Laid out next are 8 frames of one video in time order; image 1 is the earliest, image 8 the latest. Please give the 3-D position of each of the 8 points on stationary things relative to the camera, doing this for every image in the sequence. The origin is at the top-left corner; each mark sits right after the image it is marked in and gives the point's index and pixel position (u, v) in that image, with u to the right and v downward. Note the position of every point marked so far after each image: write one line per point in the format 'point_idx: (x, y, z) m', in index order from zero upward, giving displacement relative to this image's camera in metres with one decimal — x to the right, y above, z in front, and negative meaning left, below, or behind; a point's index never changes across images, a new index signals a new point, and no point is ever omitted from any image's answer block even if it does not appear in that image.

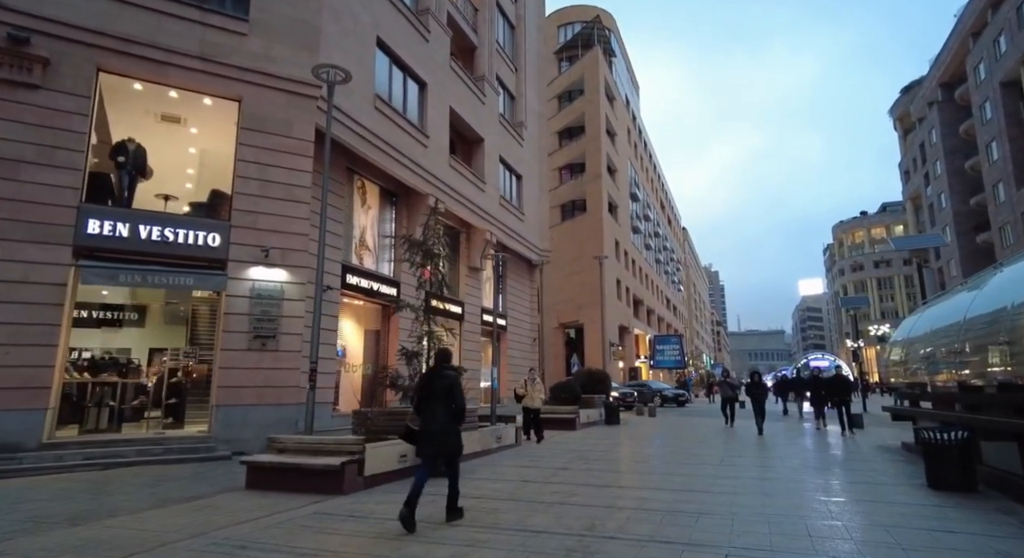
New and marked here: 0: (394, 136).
0: (-3.8, +4.6, +18.3) m
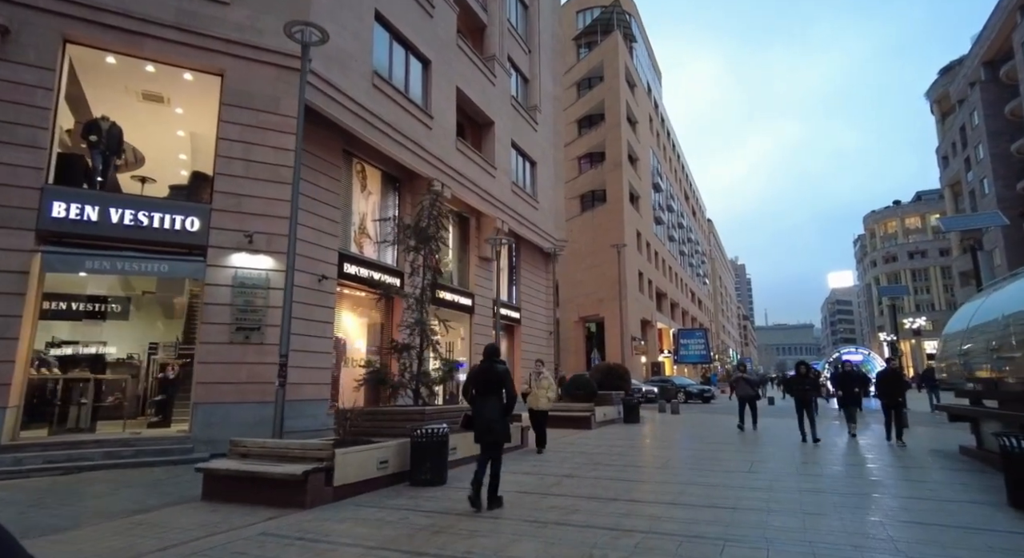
0: (-3.5, +4.9, +17.2) m
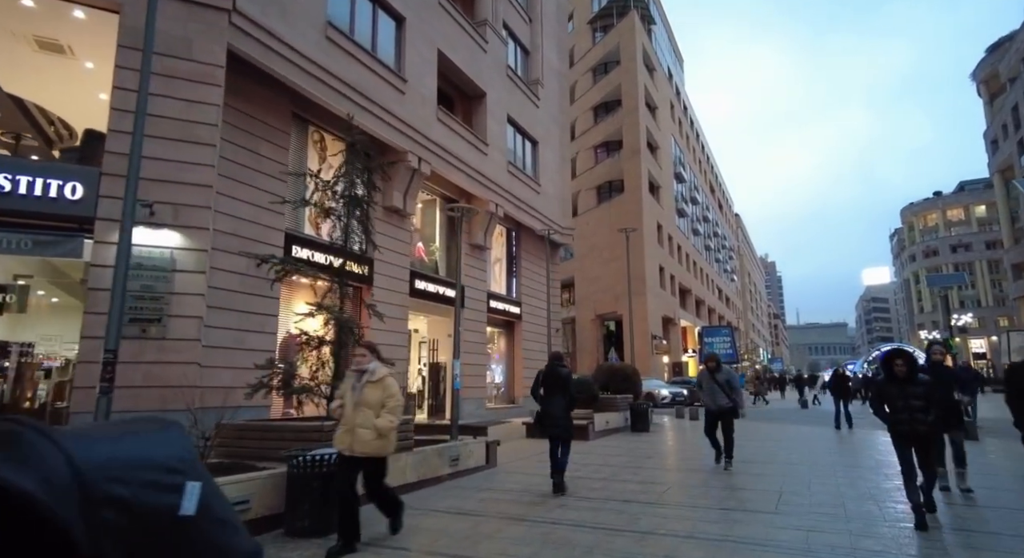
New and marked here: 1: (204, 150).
0: (-4.0, +5.3, +14.9) m
1: (-5.6, +2.4, +10.5) m
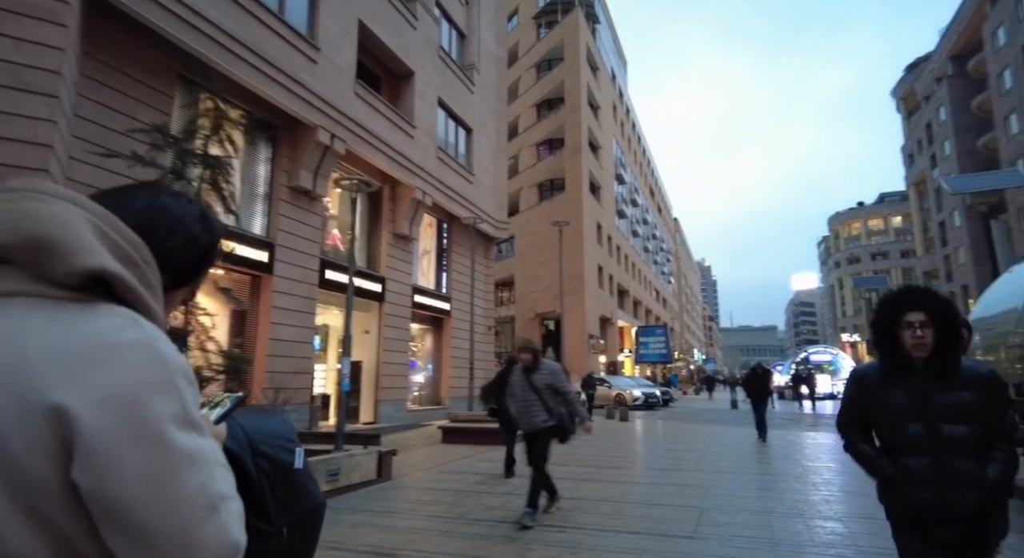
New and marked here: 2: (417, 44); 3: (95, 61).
0: (-5.9, +5.6, +13.2) m
1: (-7.1, +2.7, +8.7) m
2: (-3.3, +8.2, +19.8) m
3: (-7.5, +3.9, +10.2) m
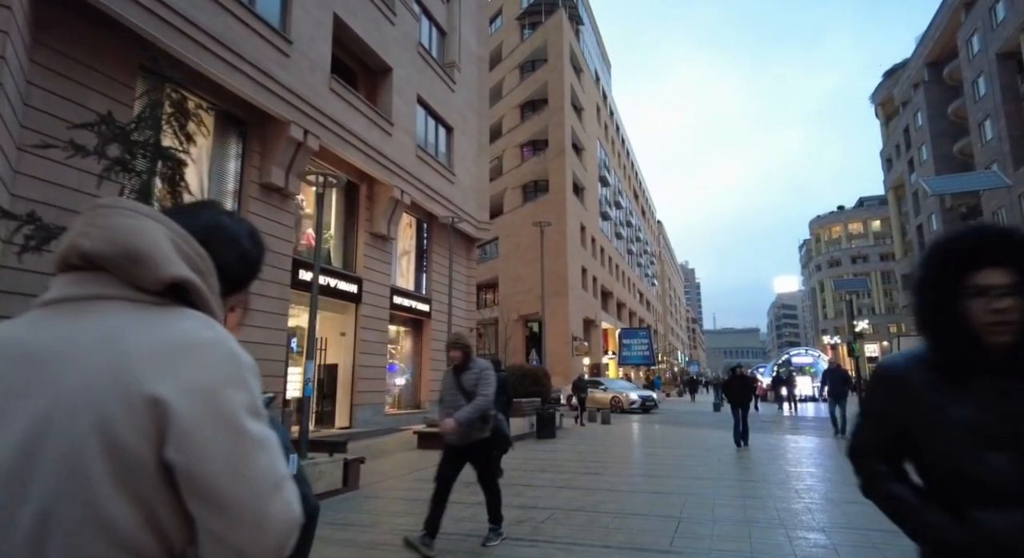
0: (-6.3, +5.6, +12.8) m
1: (-7.5, +2.7, +8.2) m
2: (-4.0, +8.2, +19.4) m
3: (-7.9, +3.9, +9.7) m
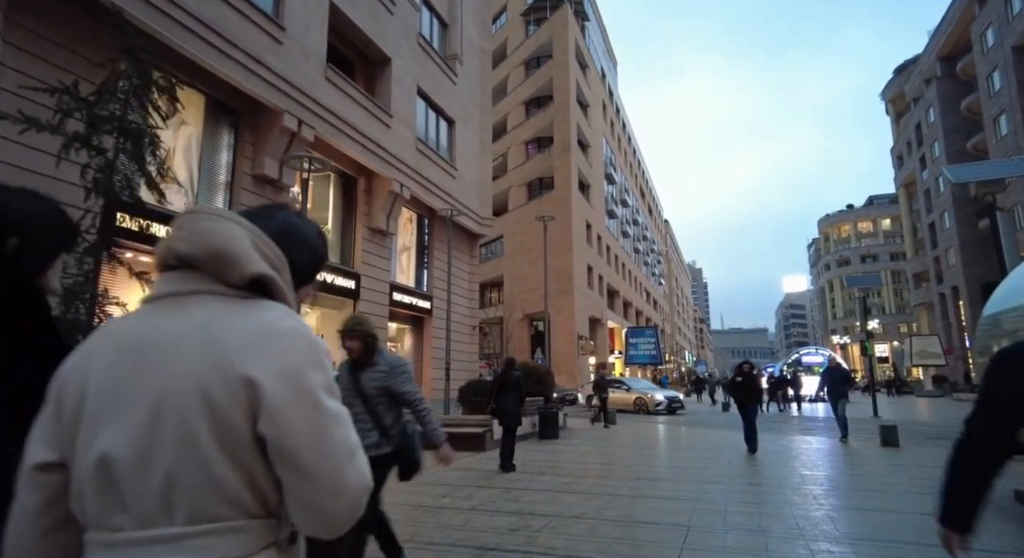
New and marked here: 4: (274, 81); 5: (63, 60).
0: (-6.3, +5.7, +12.3) m
1: (-7.6, +2.9, +7.7) m
2: (-3.9, +8.3, +19.0) m
3: (-7.9, +4.1, +9.2) m
4: (-5.7, +4.8, +13.7) m
5: (-7.7, +3.8, +9.8) m
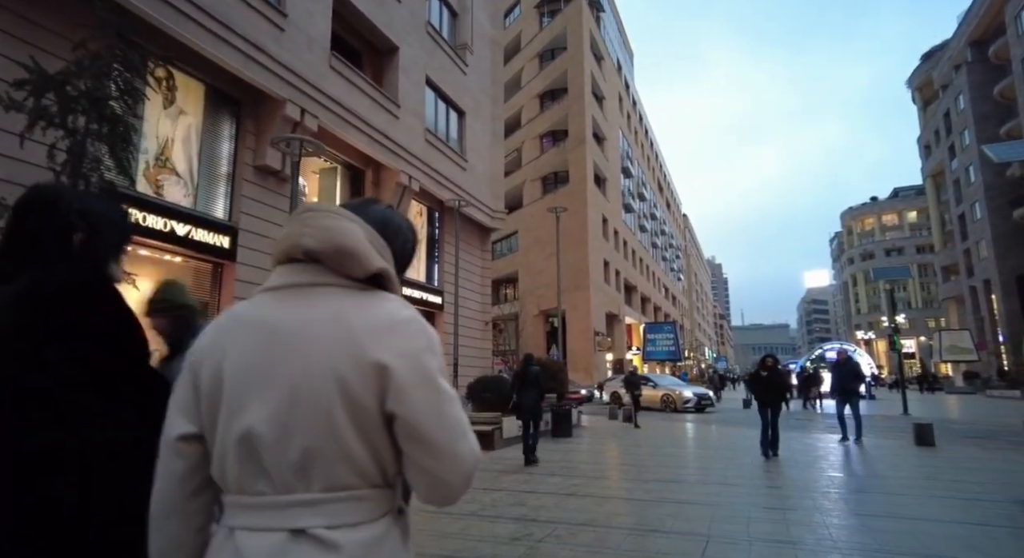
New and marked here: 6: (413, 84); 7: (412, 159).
0: (-6.2, +5.9, +11.9) m
1: (-7.5, +3.0, +7.4) m
2: (-3.6, +8.5, +18.5) m
3: (-7.8, +4.2, +8.9) m
4: (-5.5, +4.9, +13.3) m
5: (-7.7, +3.9, +9.4) m
6: (-3.3, +6.4, +18.8) m
7: (-3.2, +3.9, +18.5) m
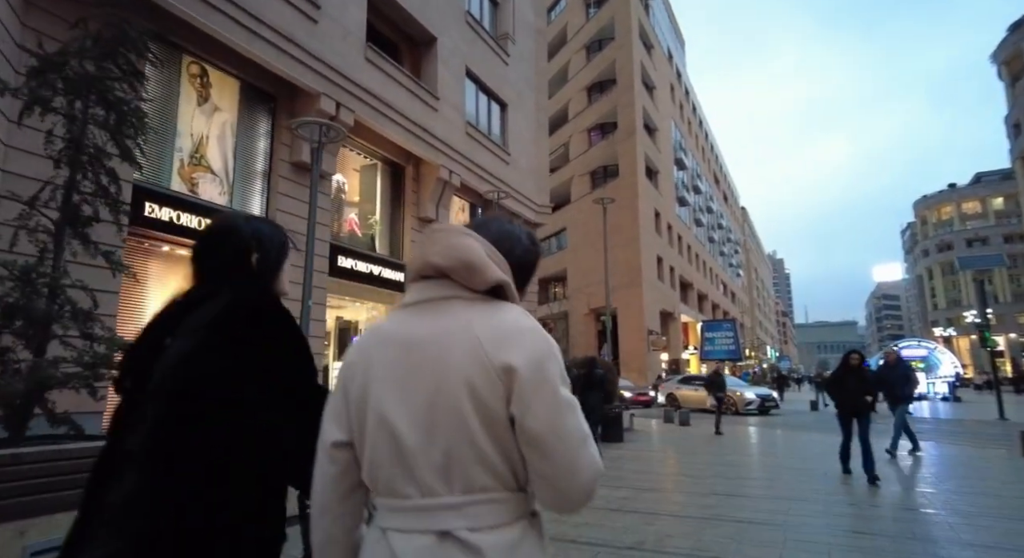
0: (-5.4, +5.9, +11.7) m
1: (-7.1, +3.0, +7.3) m
2: (-2.2, +8.6, +18.0) m
3: (-7.3, +4.2, +8.9) m
4: (-4.6, +5.0, +13.0) m
5: (-7.1, +3.9, +9.4) m
6: (-1.9, +6.5, +18.3) m
7: (-1.9, +4.0, +17.9) m
